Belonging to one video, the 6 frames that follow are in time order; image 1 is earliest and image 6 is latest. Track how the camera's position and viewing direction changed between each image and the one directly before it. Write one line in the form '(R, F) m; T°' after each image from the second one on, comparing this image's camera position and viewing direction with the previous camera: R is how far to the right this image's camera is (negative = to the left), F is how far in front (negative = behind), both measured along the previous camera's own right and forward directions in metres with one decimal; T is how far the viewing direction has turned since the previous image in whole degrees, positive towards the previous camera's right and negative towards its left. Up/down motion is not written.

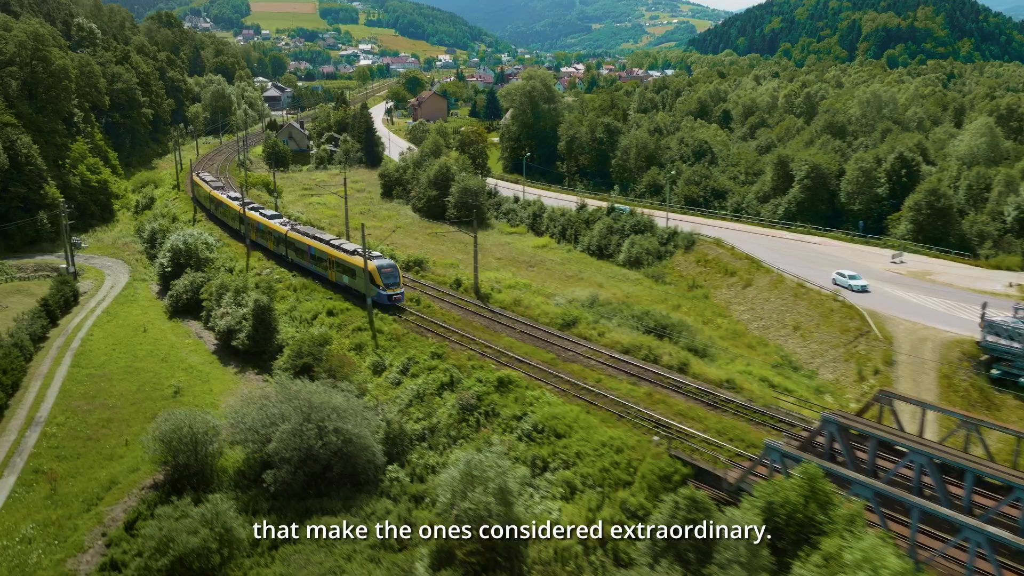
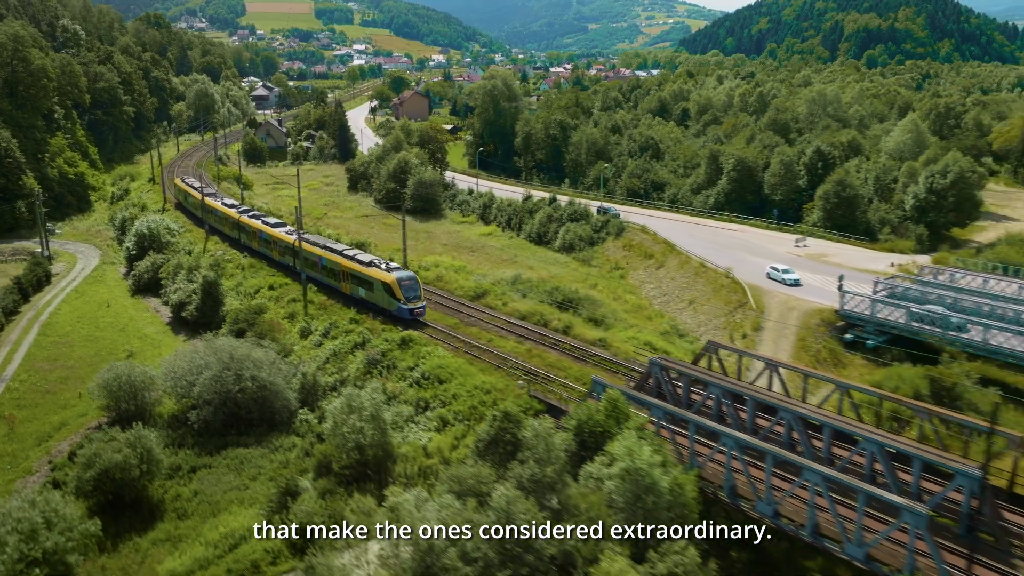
(+3.6, -4.0) m; 0°
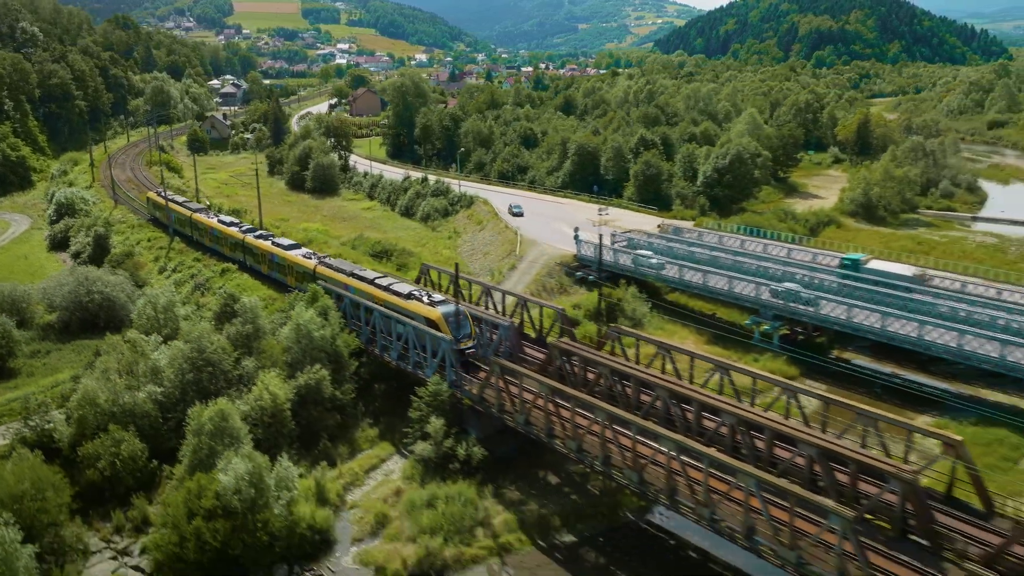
(+10.0, -10.2) m; 0°
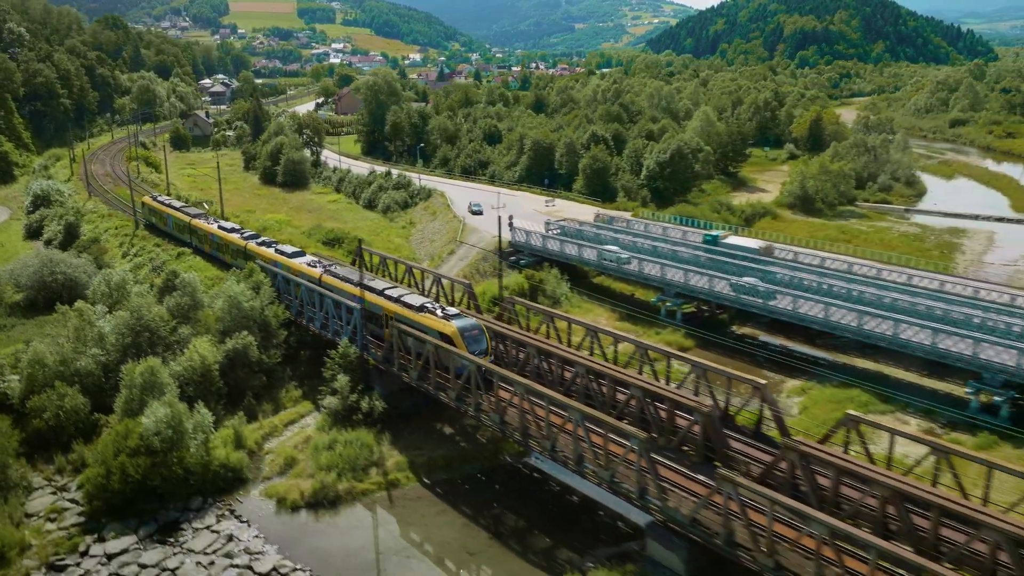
(+3.5, -3.4) m; 0°
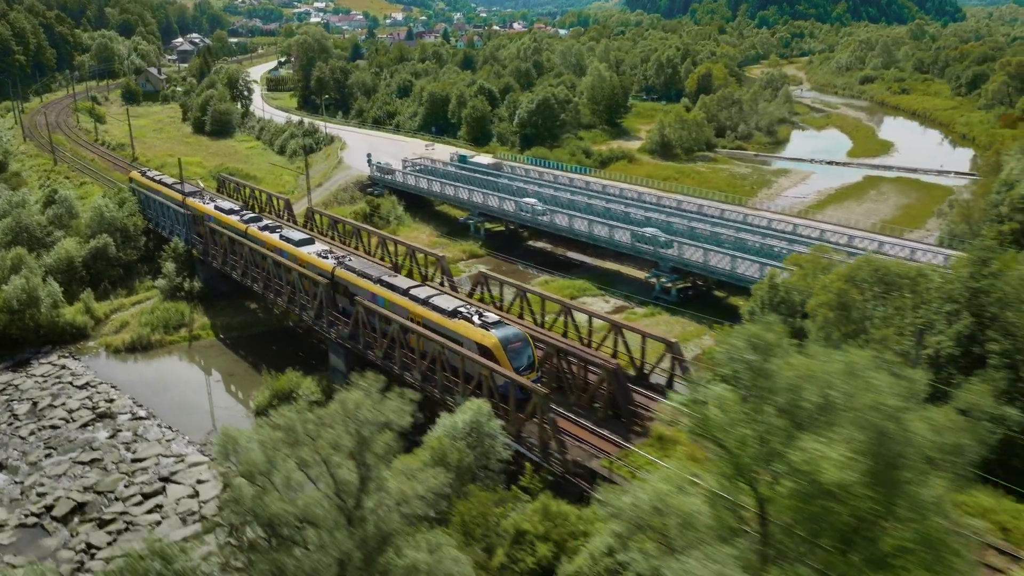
(+9.5, -8.9) m; 0°
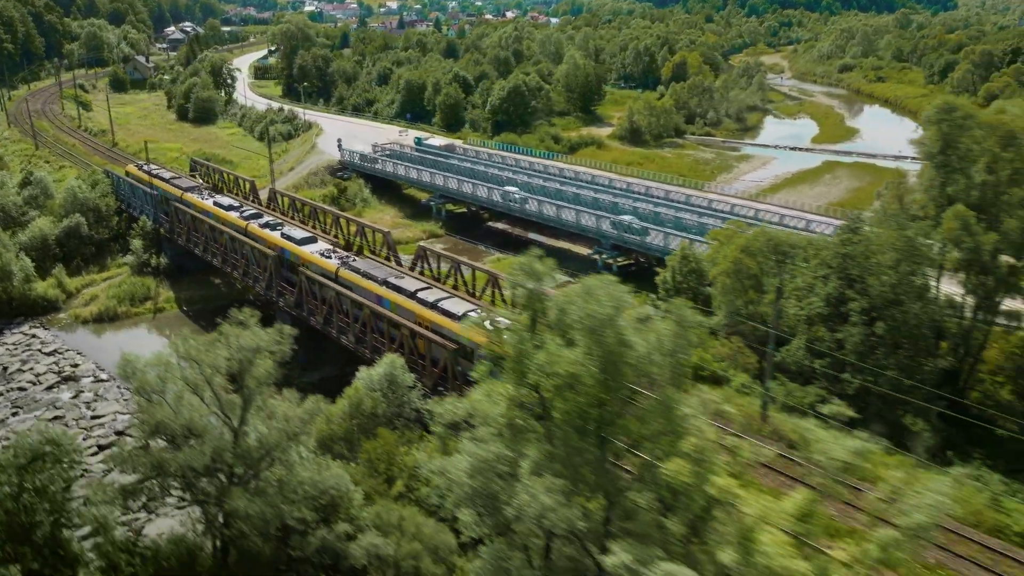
(+2.4, -2.2) m; 0°
